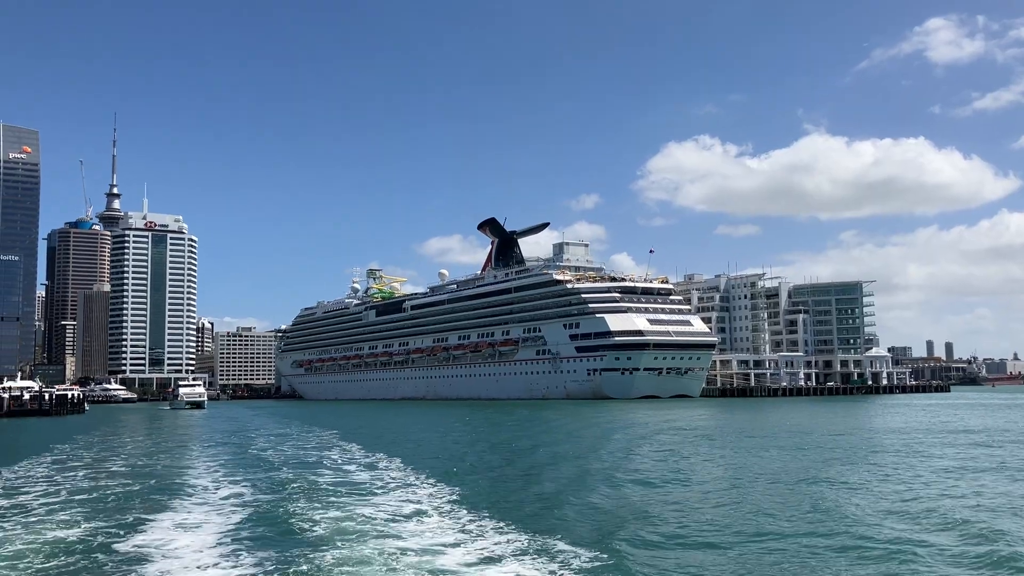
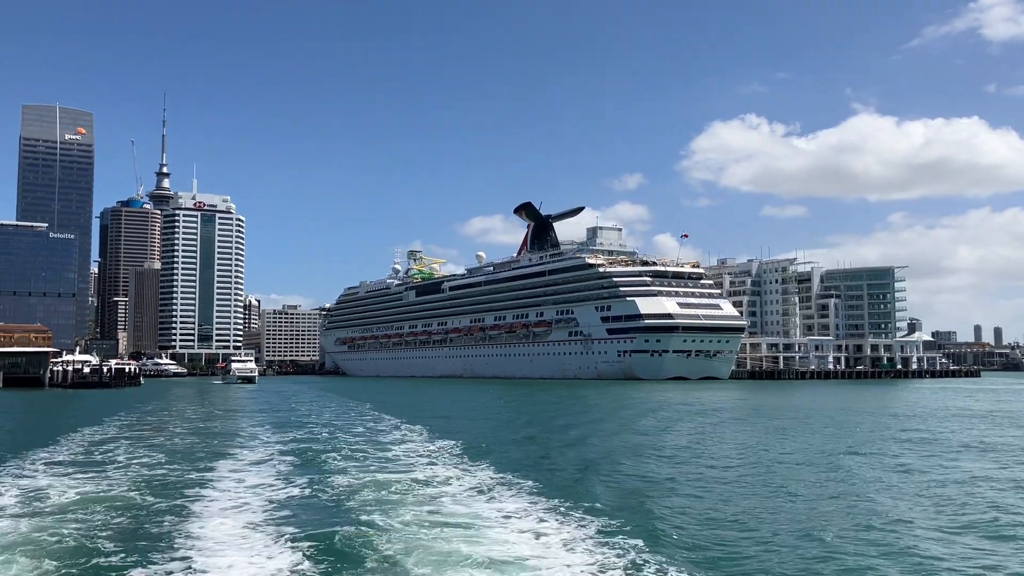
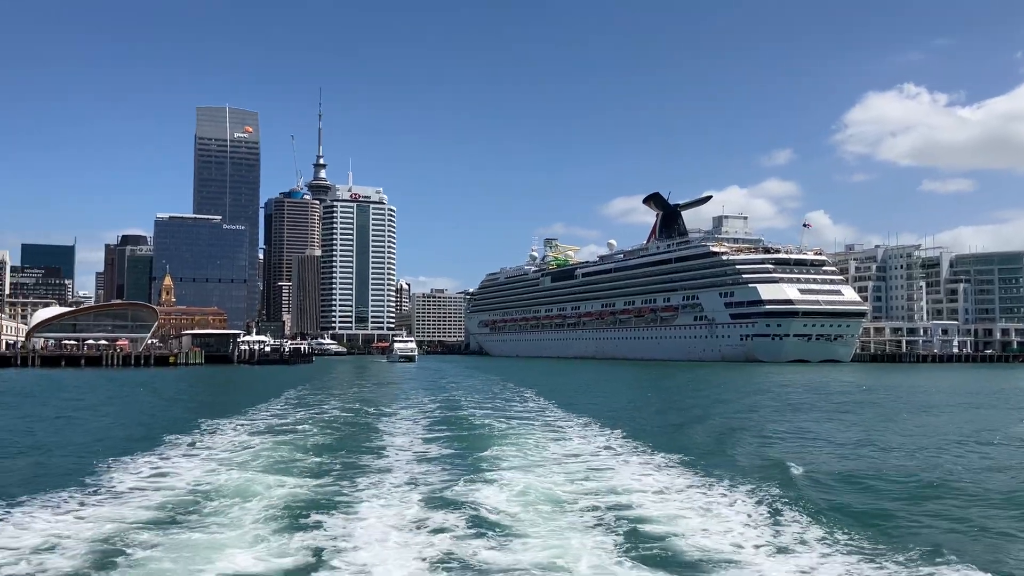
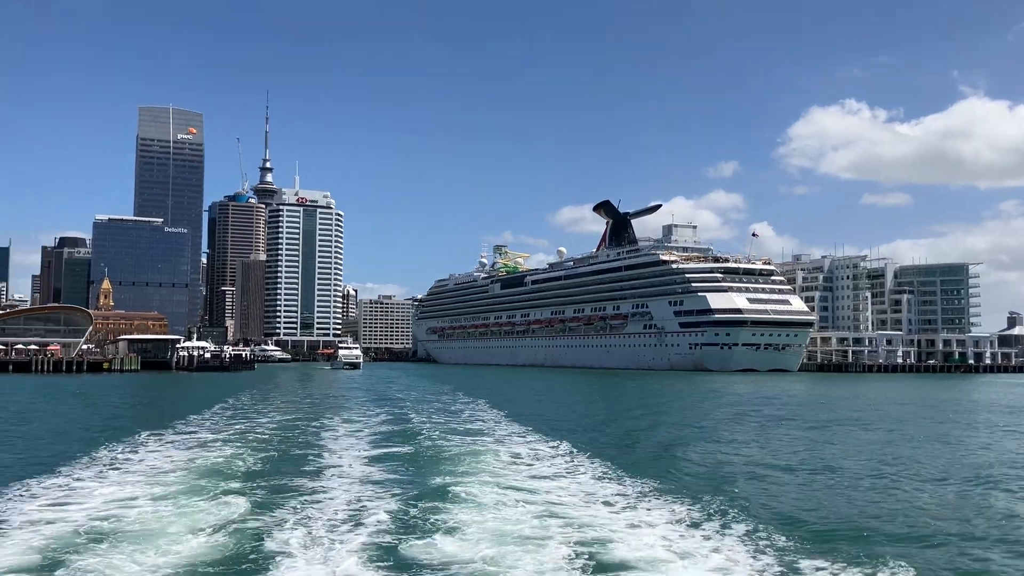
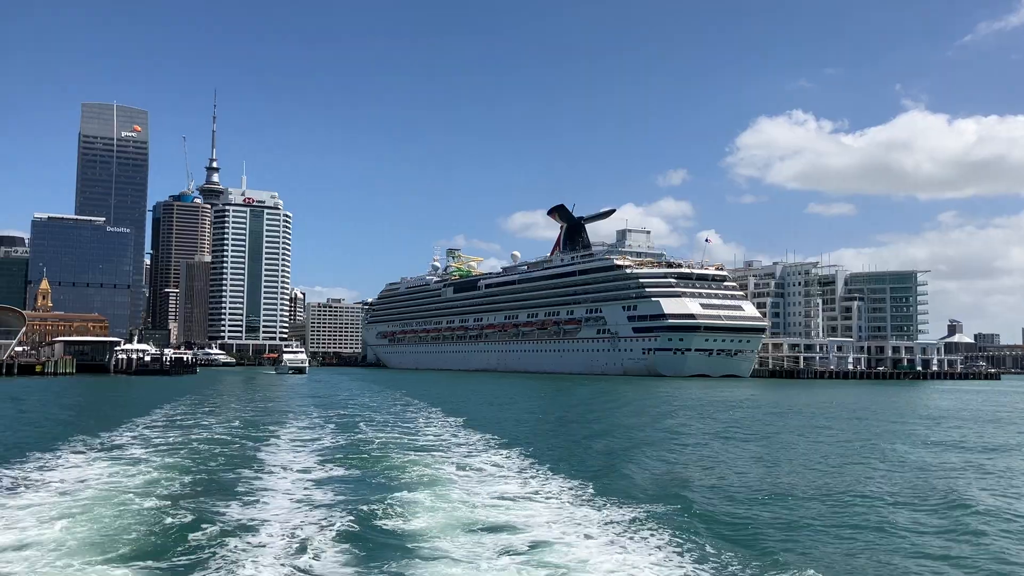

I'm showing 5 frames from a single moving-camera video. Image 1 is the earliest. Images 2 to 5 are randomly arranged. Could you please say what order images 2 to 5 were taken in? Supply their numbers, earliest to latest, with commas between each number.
2, 5, 4, 3
